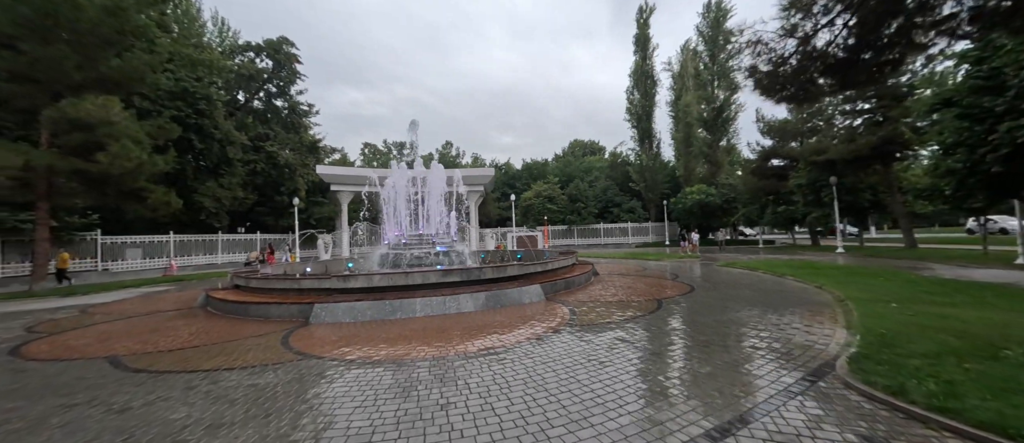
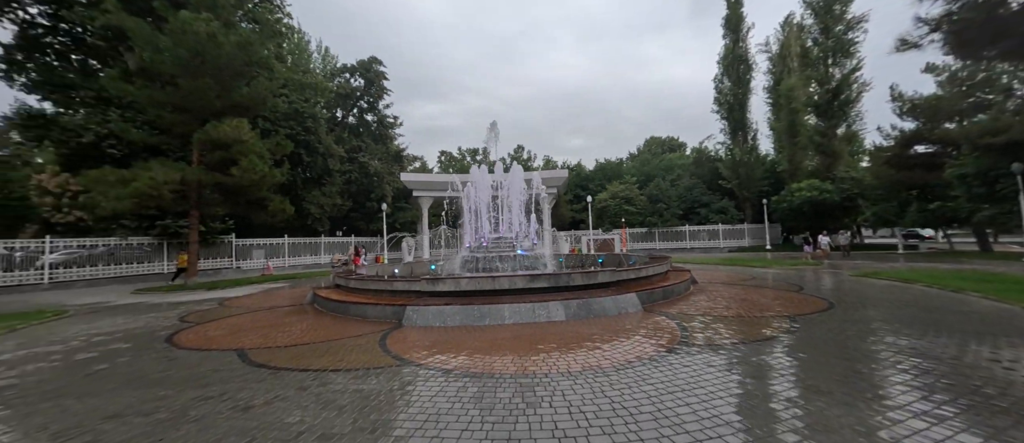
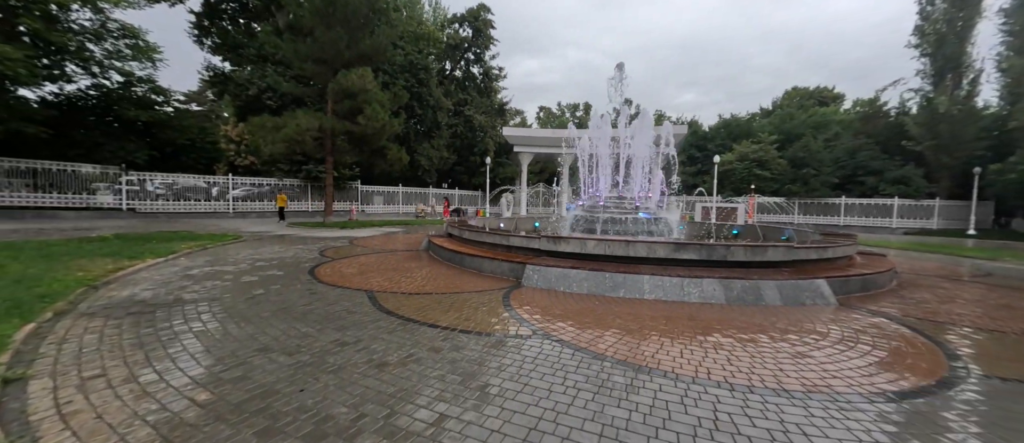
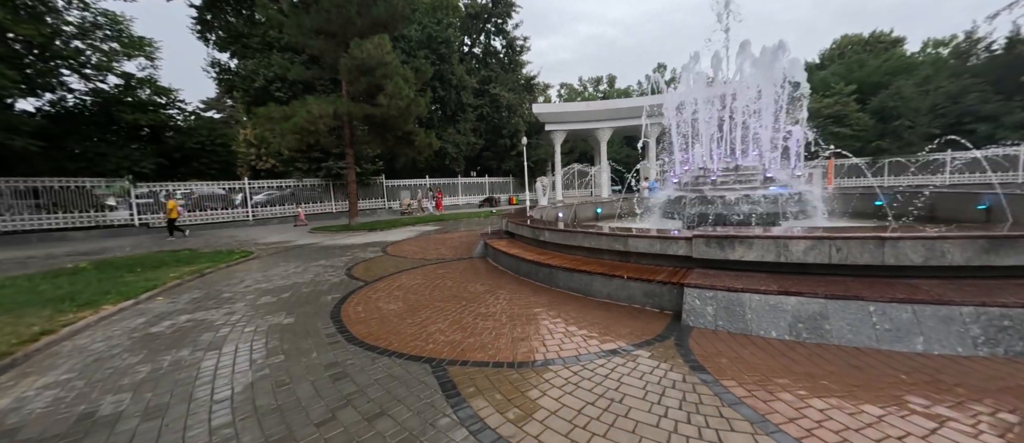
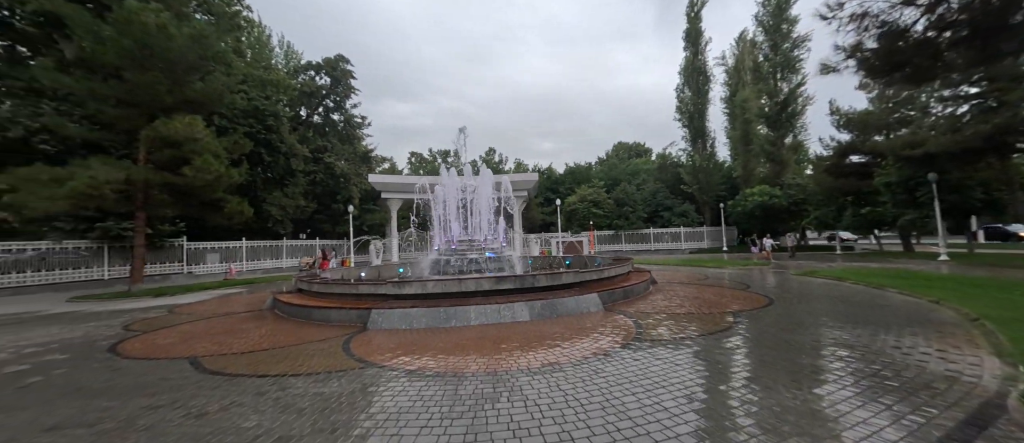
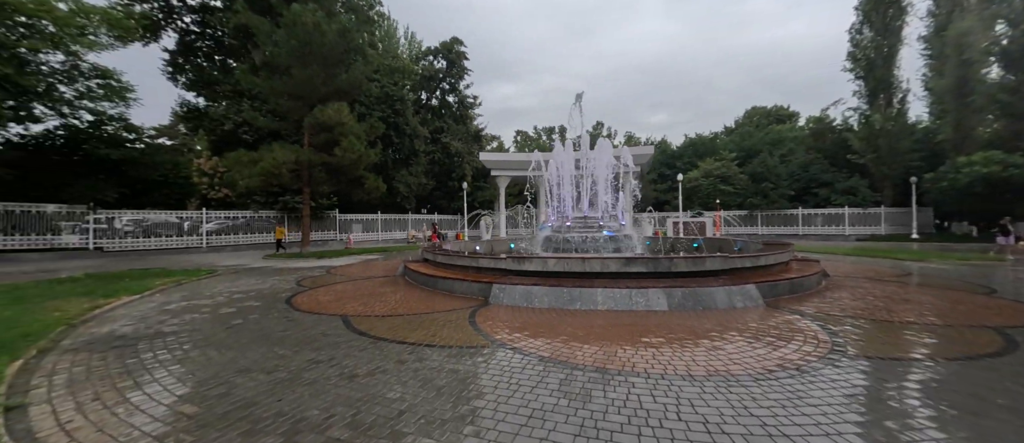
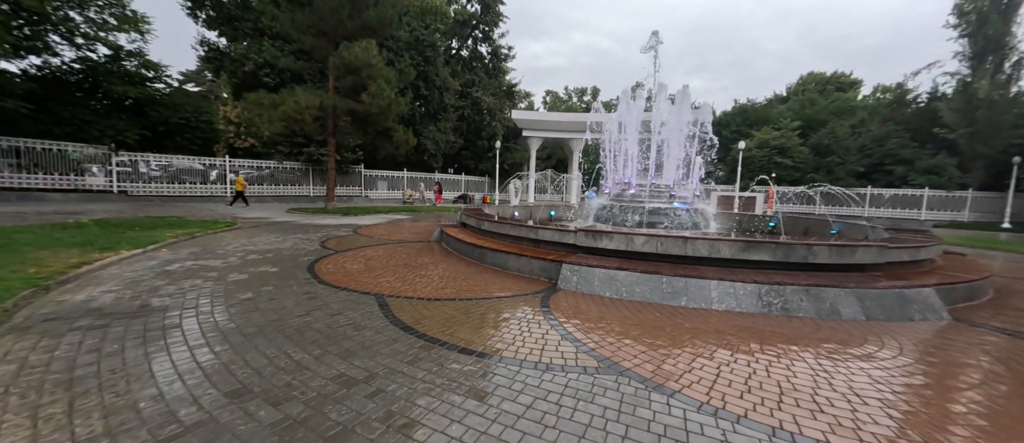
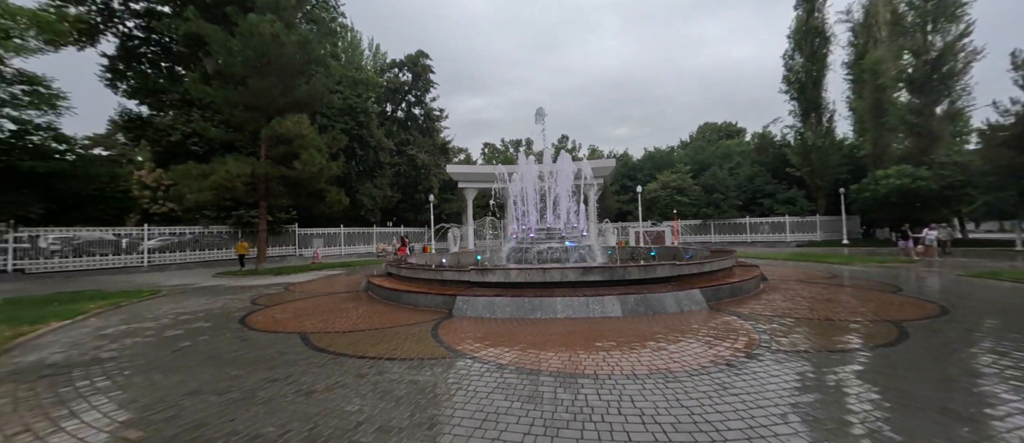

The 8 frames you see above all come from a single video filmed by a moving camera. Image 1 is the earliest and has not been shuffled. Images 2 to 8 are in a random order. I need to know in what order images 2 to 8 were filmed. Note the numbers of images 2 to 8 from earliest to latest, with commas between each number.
5, 2, 8, 6, 3, 7, 4
